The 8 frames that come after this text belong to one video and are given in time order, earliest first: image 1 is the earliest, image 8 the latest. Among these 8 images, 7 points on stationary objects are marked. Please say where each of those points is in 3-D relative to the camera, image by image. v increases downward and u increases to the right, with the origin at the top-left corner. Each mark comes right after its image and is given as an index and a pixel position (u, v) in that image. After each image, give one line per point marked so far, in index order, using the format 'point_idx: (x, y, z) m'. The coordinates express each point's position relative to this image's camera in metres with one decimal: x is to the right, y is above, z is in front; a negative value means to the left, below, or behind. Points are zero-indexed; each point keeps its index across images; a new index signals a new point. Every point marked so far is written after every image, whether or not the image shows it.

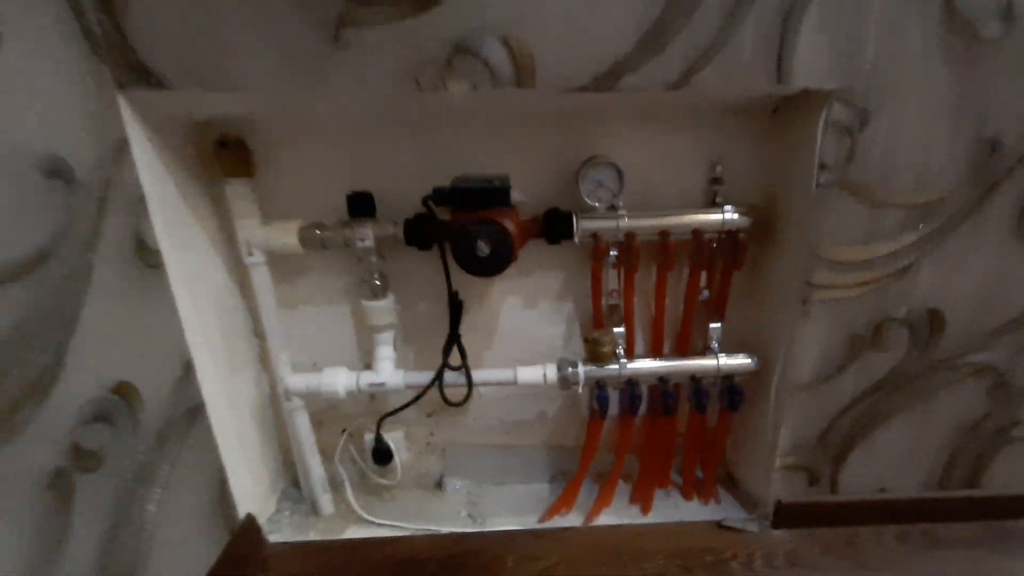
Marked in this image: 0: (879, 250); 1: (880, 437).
0: (+0.5, +0.1, +0.7) m
1: (+0.6, -0.2, +0.8) m
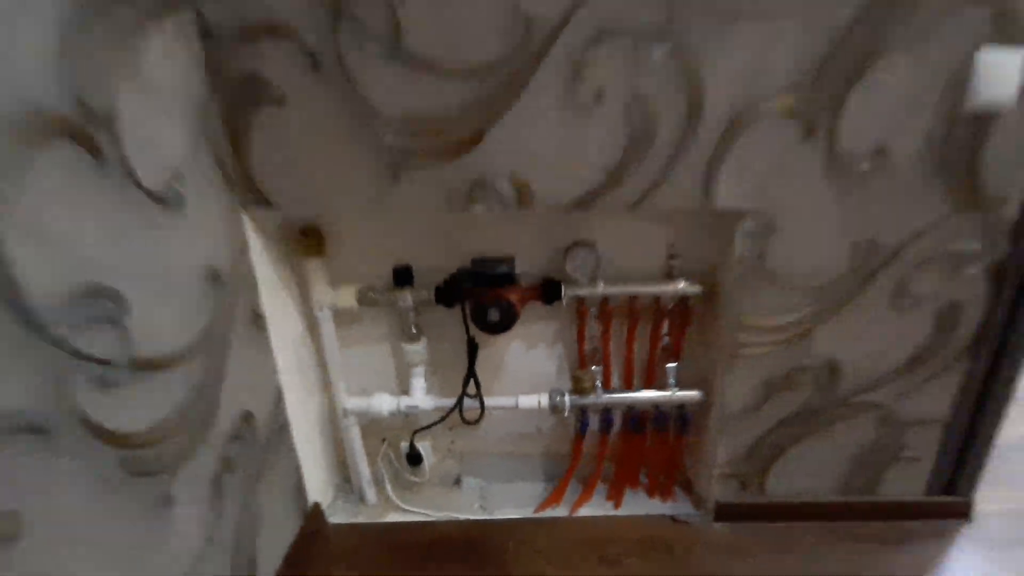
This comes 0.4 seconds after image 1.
0: (+0.5, -0.1, +1.0) m
1: (+0.6, -0.3, +1.1) m
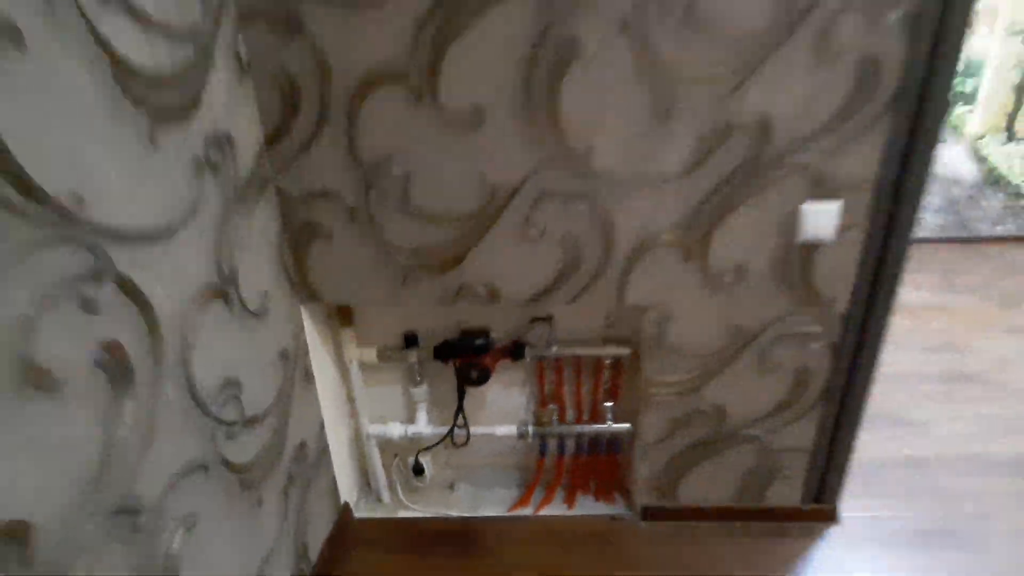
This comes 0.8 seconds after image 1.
0: (+0.5, -0.2, +1.3) m
1: (+0.5, -0.5, +1.5) m
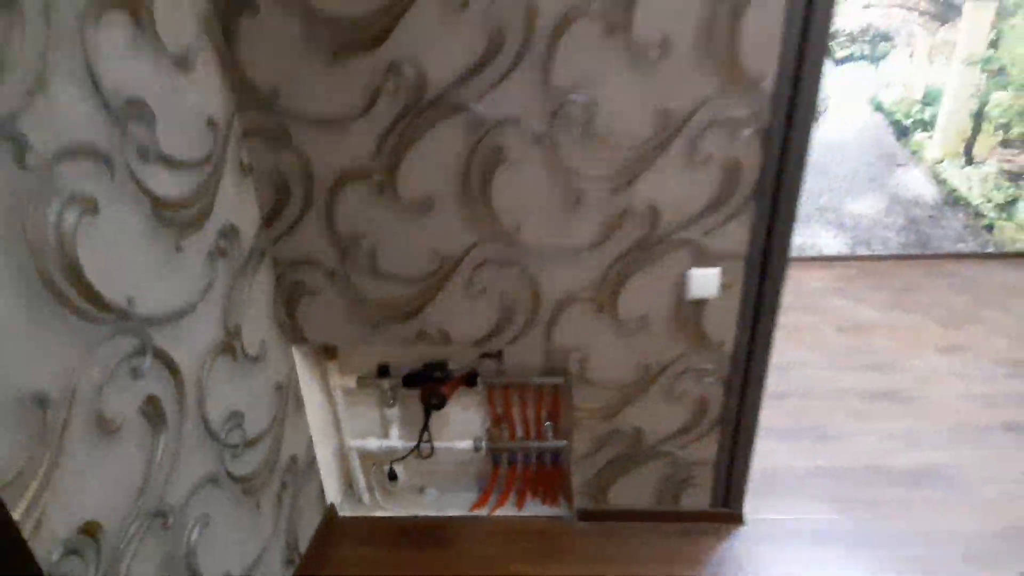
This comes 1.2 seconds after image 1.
0: (+0.3, -0.4, +1.6) m
1: (+0.4, -0.7, +1.7) m
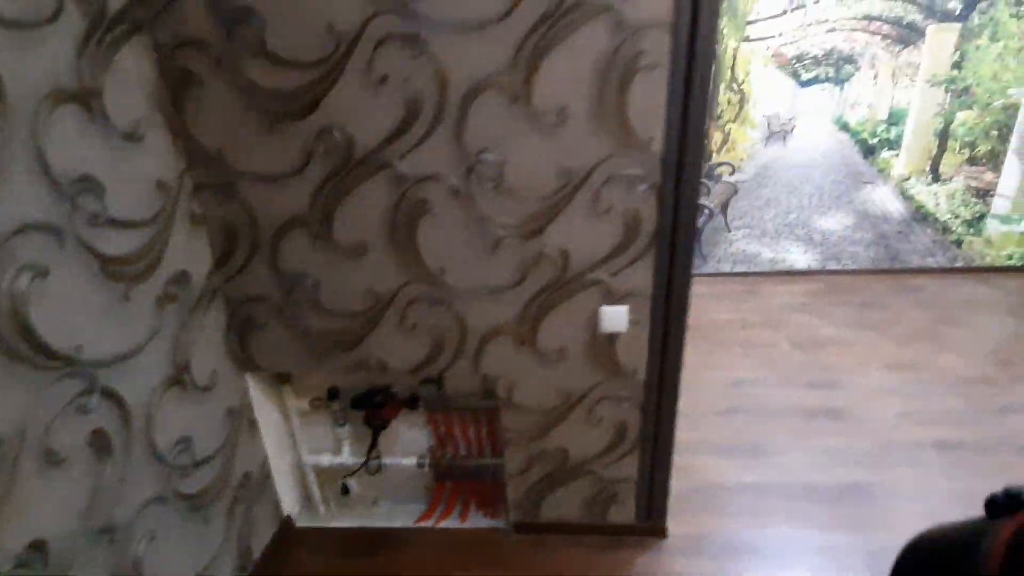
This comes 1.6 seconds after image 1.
0: (+0.1, -0.5, +1.8) m
1: (+0.2, -0.8, +1.9) m
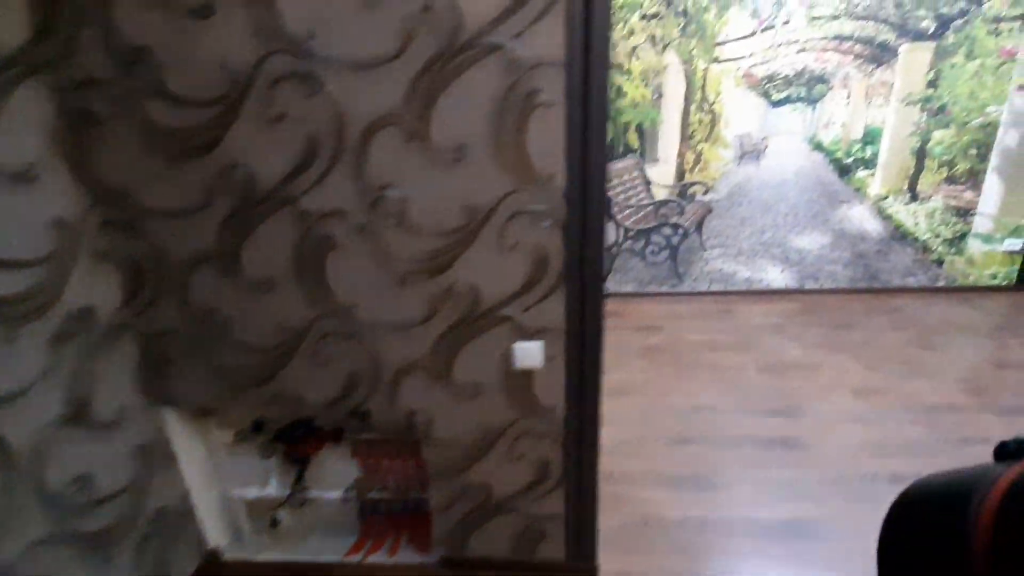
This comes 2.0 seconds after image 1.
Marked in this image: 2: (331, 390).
0: (-0.2, -0.6, +1.8) m
1: (-0.1, -0.9, +1.9) m
2: (-0.6, -0.3, +1.7) m
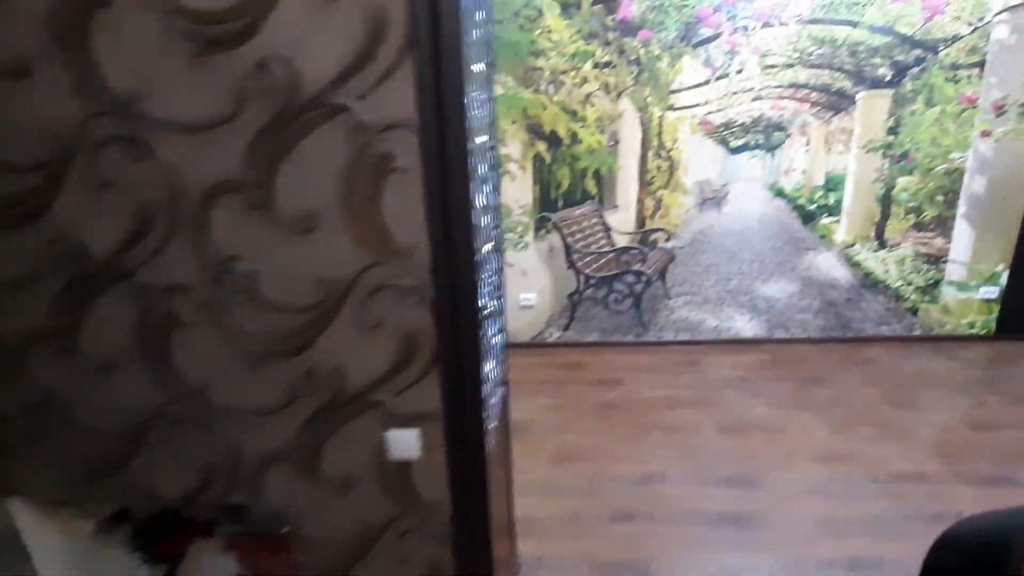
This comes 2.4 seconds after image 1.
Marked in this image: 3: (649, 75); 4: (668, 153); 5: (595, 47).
0: (-0.5, -0.8, +1.5) m
1: (-0.5, -1.1, +1.6) m
2: (-0.9, -0.6, +1.5) m
3: (+1.0, +1.6, +3.8) m
4: (+1.2, +1.0, +3.9) m
5: (+0.6, +1.7, +3.7) m
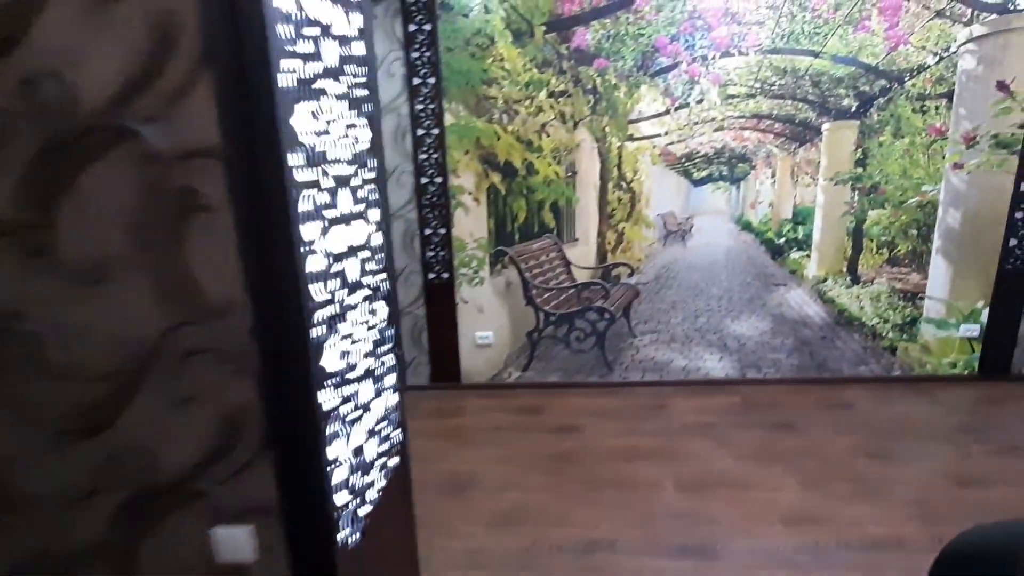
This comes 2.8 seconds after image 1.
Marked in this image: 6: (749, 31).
0: (-0.8, -1.0, +1.2) m
1: (-0.8, -1.3, +1.3) m
2: (-1.2, -0.7, +1.2) m
3: (+0.7, +1.3, +3.6) m
4: (+0.8, +0.7, +3.7) m
5: (+0.3, +1.5, +3.6) m
6: (+1.6, +1.7, +3.5) m
